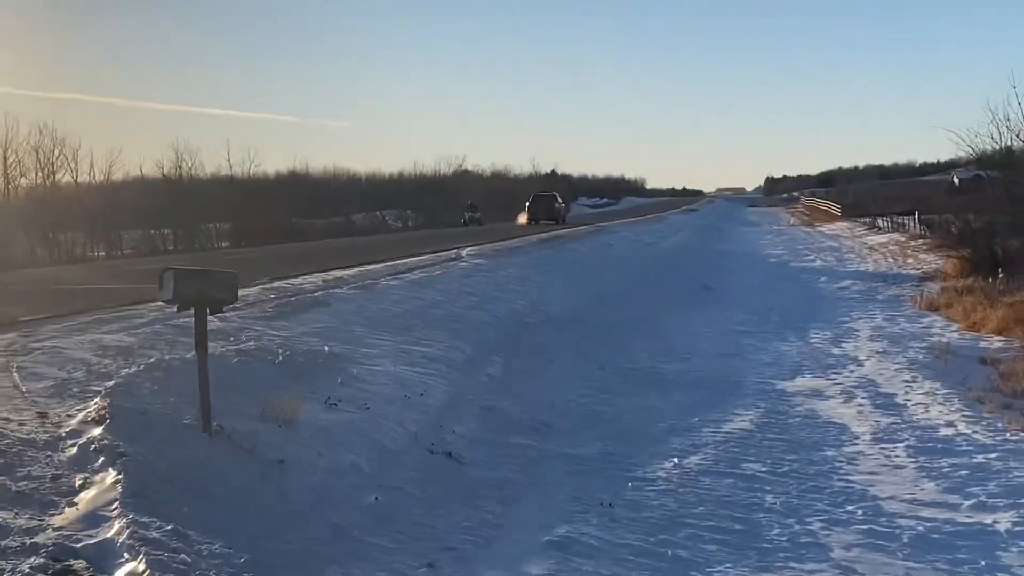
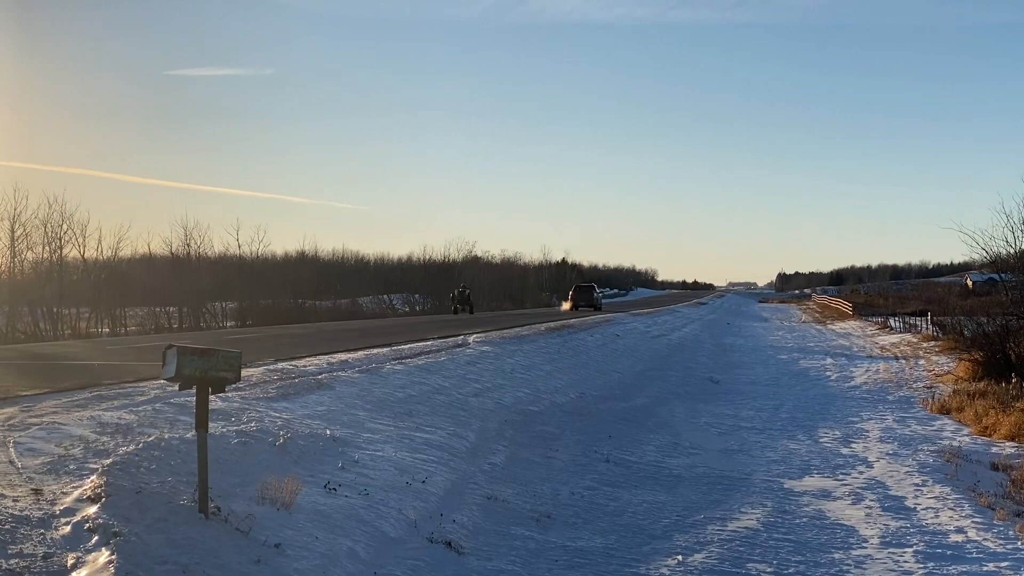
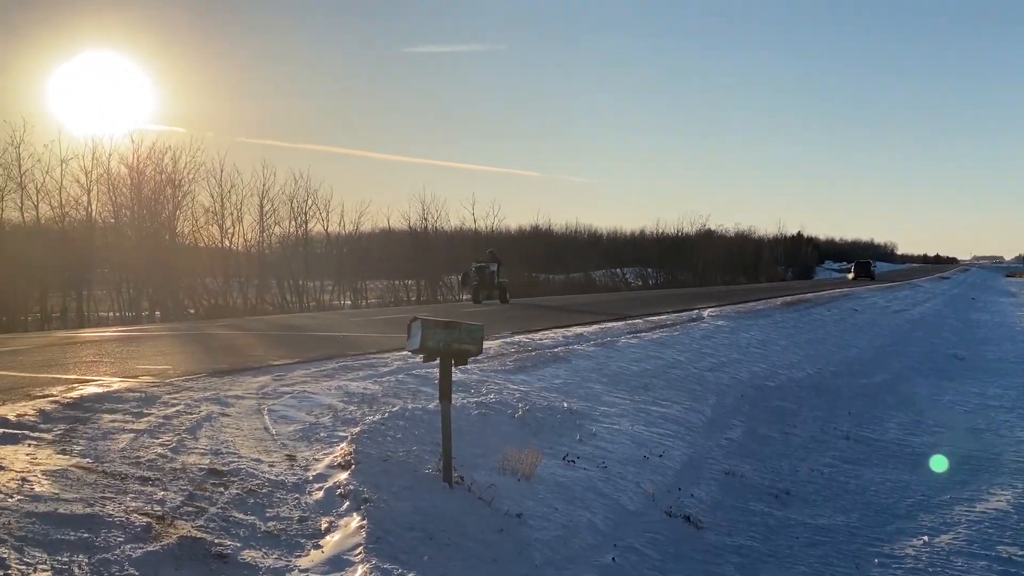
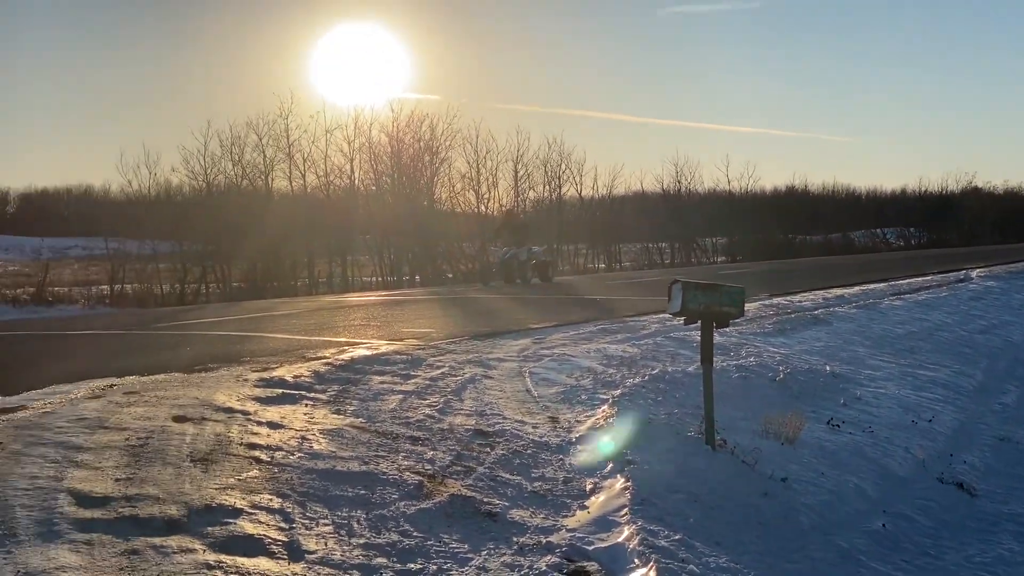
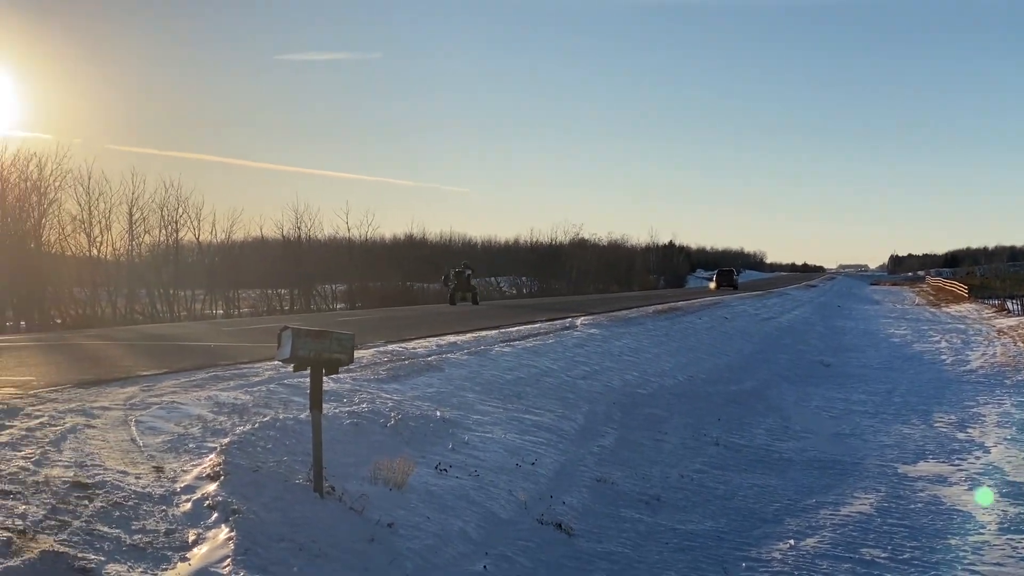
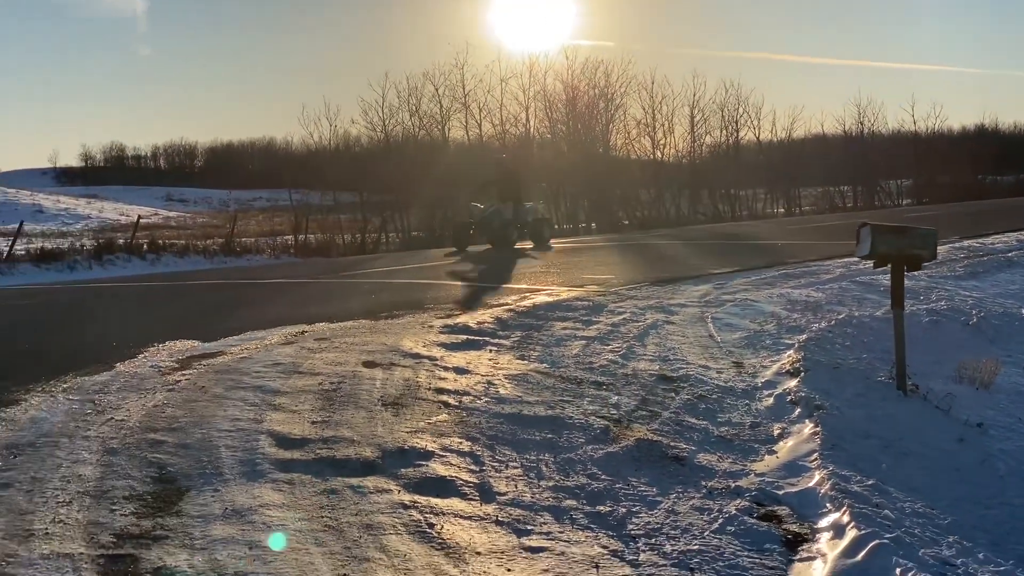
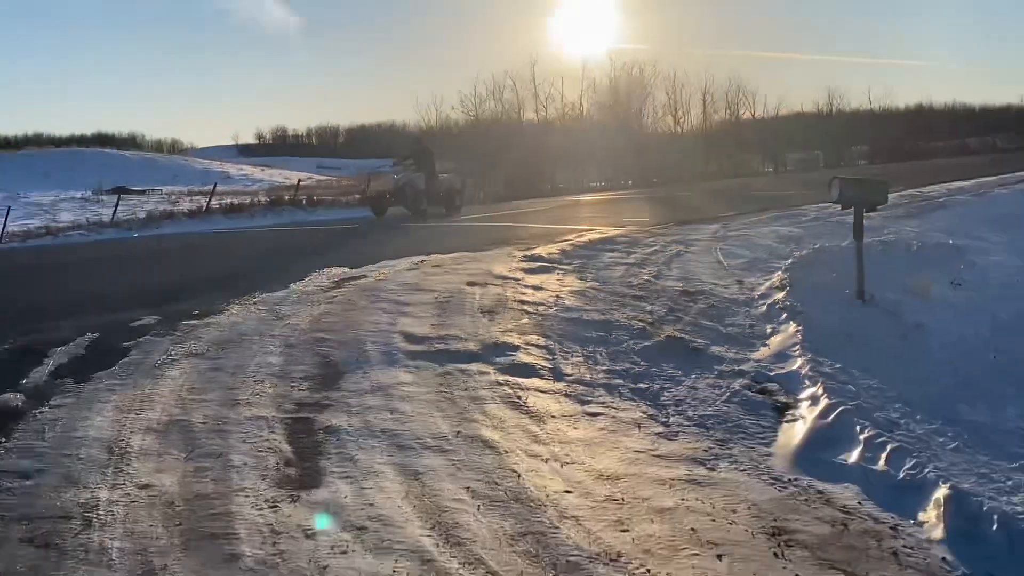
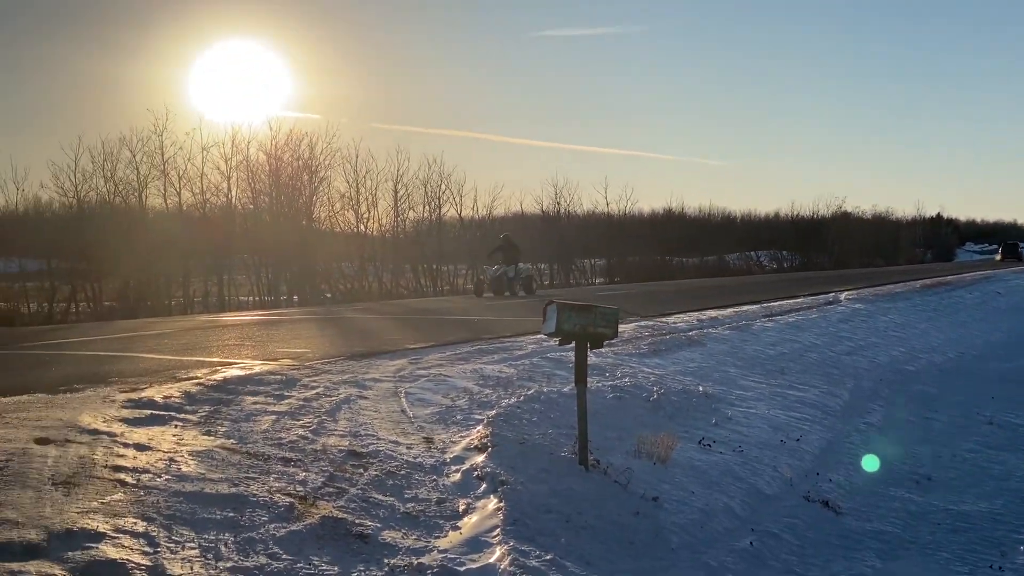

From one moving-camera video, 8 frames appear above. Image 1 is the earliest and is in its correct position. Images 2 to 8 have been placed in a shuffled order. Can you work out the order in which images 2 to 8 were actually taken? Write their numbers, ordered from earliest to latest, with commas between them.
2, 5, 3, 8, 4, 6, 7
